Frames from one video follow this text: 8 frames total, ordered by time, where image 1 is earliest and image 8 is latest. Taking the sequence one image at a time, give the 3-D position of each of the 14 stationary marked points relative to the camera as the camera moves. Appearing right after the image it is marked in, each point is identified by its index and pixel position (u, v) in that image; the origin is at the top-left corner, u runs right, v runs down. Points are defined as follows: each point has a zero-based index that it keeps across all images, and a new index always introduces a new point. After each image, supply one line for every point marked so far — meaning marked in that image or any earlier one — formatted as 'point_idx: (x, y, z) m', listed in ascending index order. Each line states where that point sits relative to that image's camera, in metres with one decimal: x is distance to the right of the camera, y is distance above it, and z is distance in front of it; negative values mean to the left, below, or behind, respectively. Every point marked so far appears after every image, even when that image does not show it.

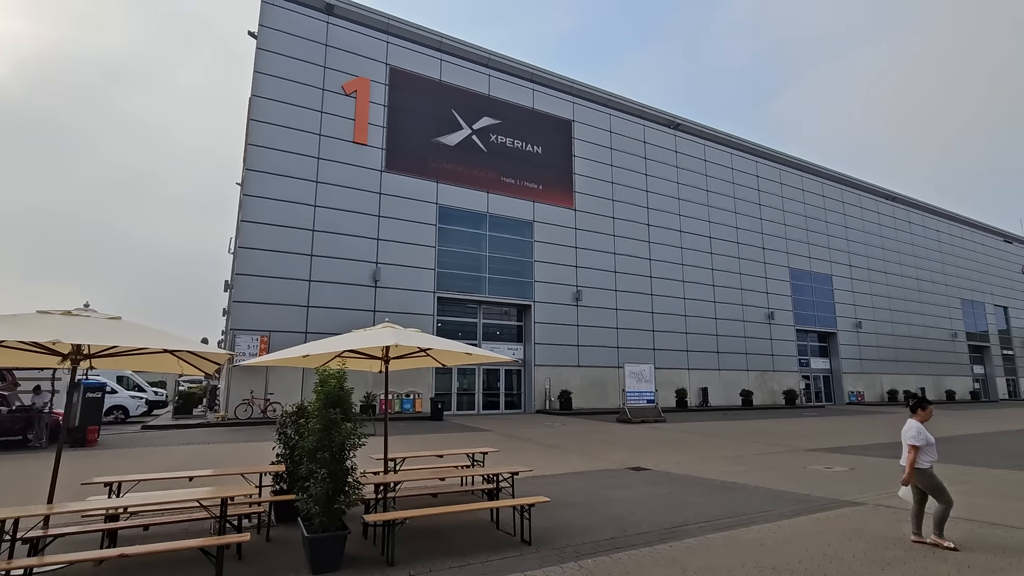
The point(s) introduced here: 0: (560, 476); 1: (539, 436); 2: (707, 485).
0: (+0.9, -3.7, +9.9) m
1: (+0.8, -4.6, +16.0) m
2: (+3.4, -3.4, +8.9) m
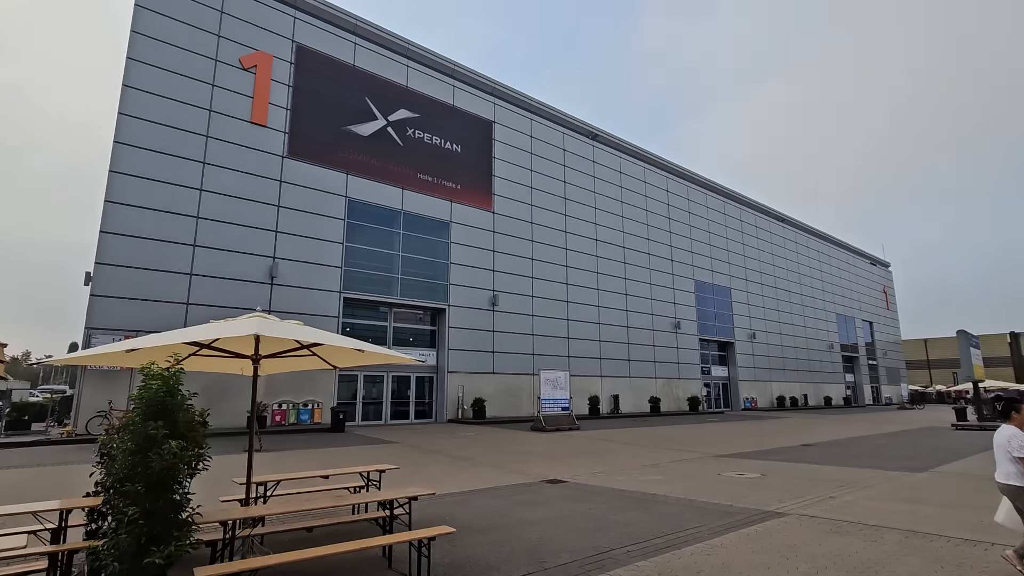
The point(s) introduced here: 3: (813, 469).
0: (-0.8, -3.6, +8.9) m
1: (-1.9, -4.6, +14.9) m
2: (+1.9, -3.4, +8.3) m
3: (+6.7, -4.0, +11.4) m
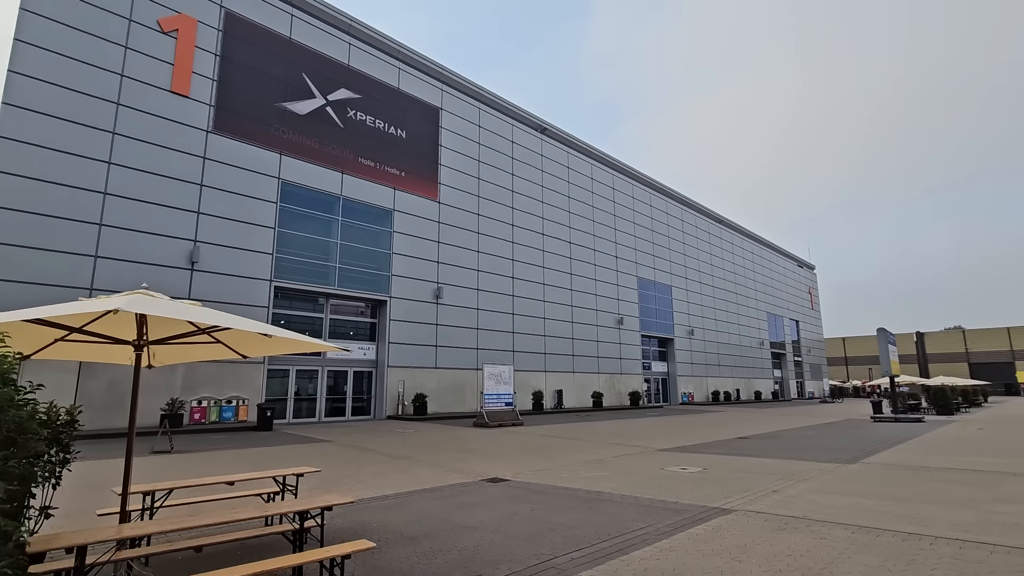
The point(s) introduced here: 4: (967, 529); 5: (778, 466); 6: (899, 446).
0: (-1.8, -3.3, +8.2) m
1: (-3.5, -4.3, +14.0) m
2: (+0.9, -3.2, +7.8) m
3: (+5.3, -3.9, +11.5) m
4: (+5.0, -2.7, +5.7) m
5: (+5.6, -3.8, +10.9) m
6: (+10.9, -4.5, +14.5) m
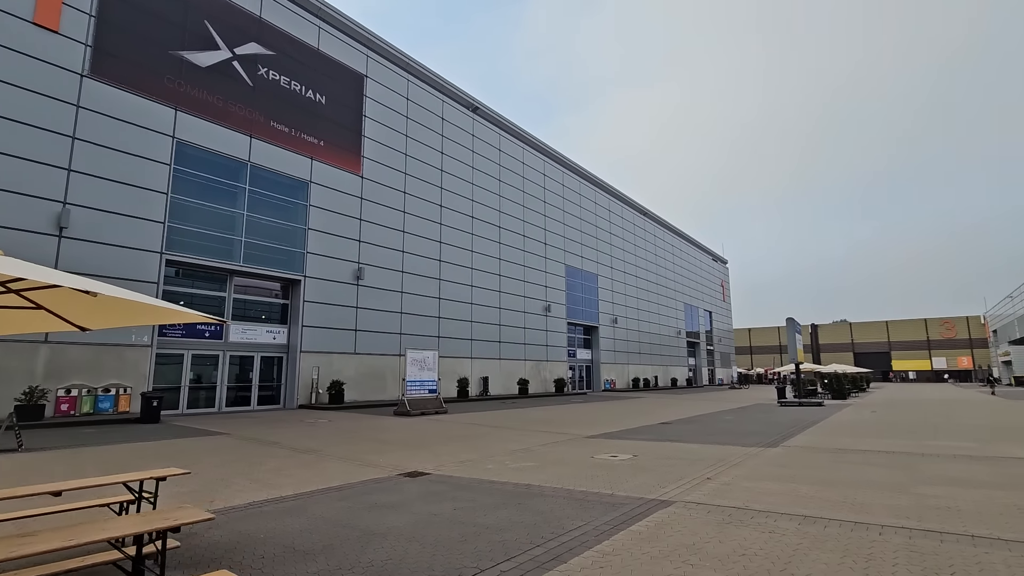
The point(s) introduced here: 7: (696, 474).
0: (-2.9, -2.9, +7.0) m
1: (-5.5, -3.7, +12.6) m
2: (-0.2, -2.8, +7.1) m
3: (+3.7, -3.5, +11.3) m
4: (+4.2, -2.4, +5.5) m
5: (+4.0, -3.4, +10.7) m
6: (+8.7, -4.1, +15.1) m
7: (+2.9, -3.0, +8.2) m
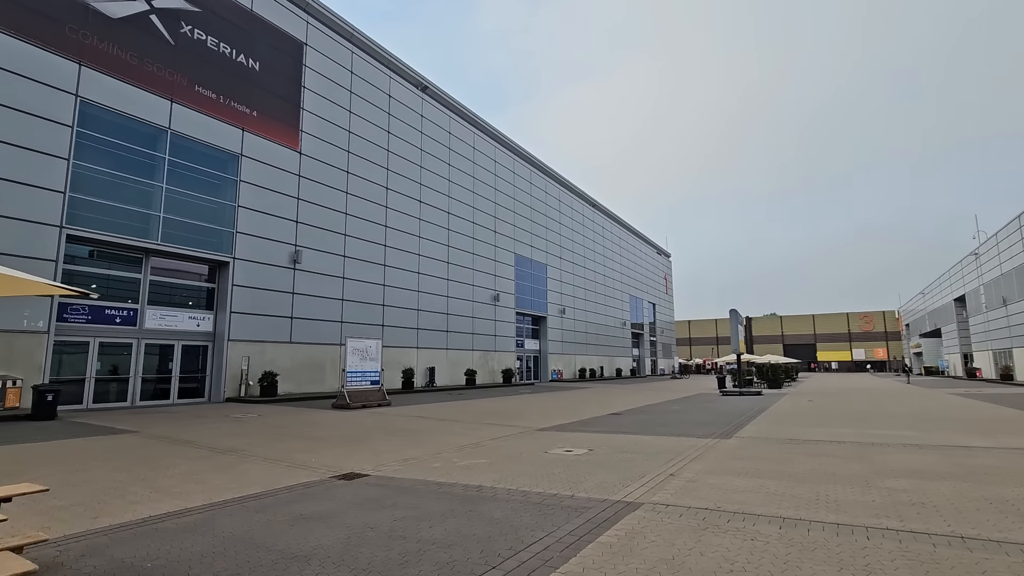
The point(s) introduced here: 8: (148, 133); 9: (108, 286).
0: (-3.5, -2.6, +5.9) m
1: (-6.6, -3.3, +11.2) m
2: (-0.8, -2.6, +6.3) m
3: (+2.6, -3.2, +10.9) m
4: (+3.7, -2.3, +5.1) m
5: (+3.0, -3.1, +10.3) m
6: (+7.2, -3.9, +15.2) m
7: (+2.2, -2.7, +7.7) m
8: (-13.7, +5.8, +19.2) m
9: (-14.4, +0.1, +18.3) m
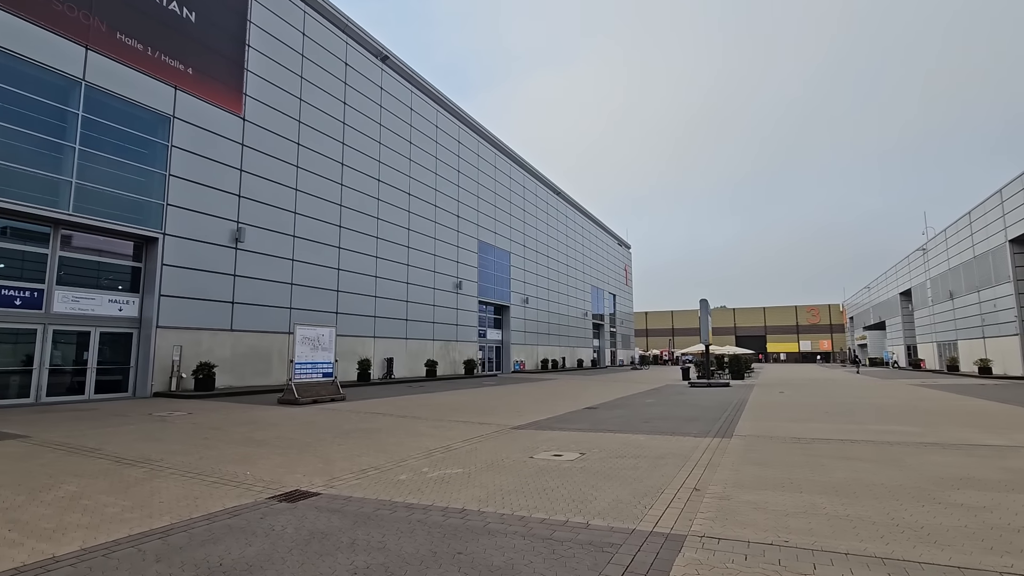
0: (-3.5, -2.2, +4.2) m
1: (-7.0, -2.8, +9.2) m
2: (-0.8, -2.3, +4.7) m
3: (+2.2, -2.9, +9.6) m
4: (+3.8, -2.0, +4.0) m
5: (+2.6, -2.8, +9.1) m
6: (+6.4, -3.5, +14.3) m
7: (+2.0, -2.4, +6.4) m
8: (-14.6, +6.5, +16.4) m
9: (-15.4, +0.8, +15.6) m
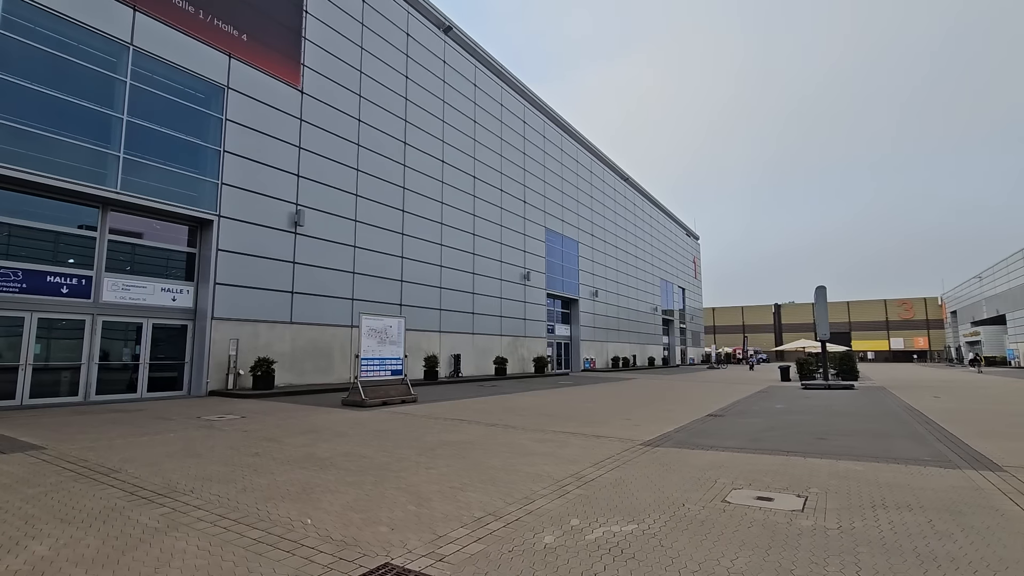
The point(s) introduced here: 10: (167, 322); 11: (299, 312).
0: (-1.9, -1.8, +1.6) m
1: (-5.0, -2.3, +7.0) m
2: (+0.8, -1.8, +1.9) m
3: (+4.2, -2.4, +6.5) m
4: (+5.3, -1.5, +0.7) m
5: (+4.6, -2.3, +5.9) m
6: (+8.9, -2.9, +10.7) m
7: (+3.8, -1.9, +3.3) m
8: (-11.9, +6.9, +14.9) m
9: (-12.7, +1.2, +14.1) m
10: (-11.1, -1.1, +16.6) m
11: (-8.1, -0.9, +19.6) m
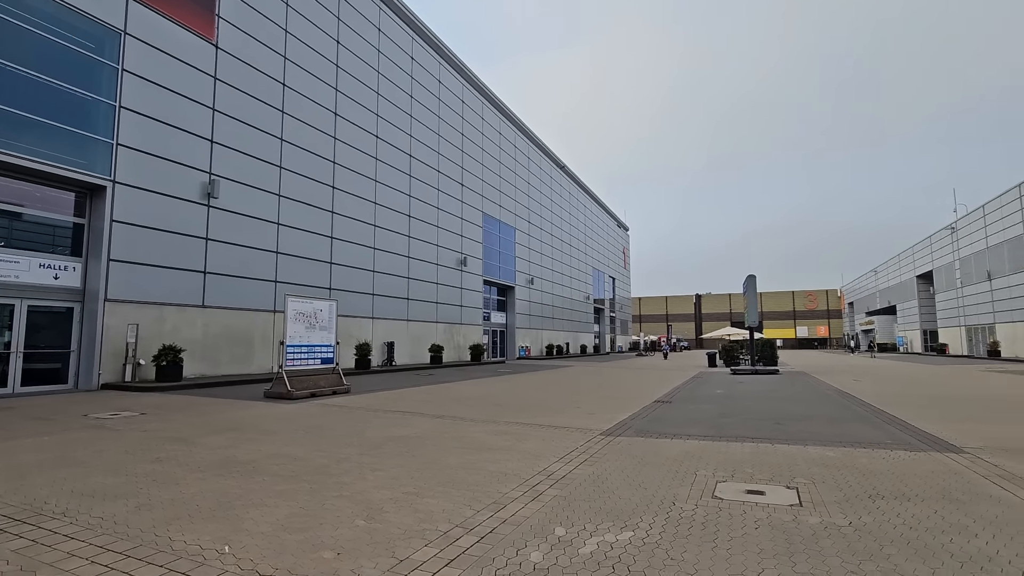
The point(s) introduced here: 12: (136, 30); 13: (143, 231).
0: (-1.6, -1.6, +0.6) m
1: (-5.4, -2.0, +5.5) m
2: (+1.0, -1.6, +1.2) m
3: (+3.8, -2.1, +6.2) m
4: (+5.6, -1.4, +0.6) m
5: (+4.2, -2.0, +5.7) m
6: (+7.8, -2.6, +11.1) m
7: (+3.8, -1.7, +3.0) m
8: (-13.2, +7.5, +12.2) m
9: (-13.9, +1.8, +11.5) m
10: (-12.8, -0.4, +14.1) m
11: (-10.2, -0.3, +17.6) m
12: (-11.5, +7.8, +15.7) m
13: (-11.3, +1.7, +15.7) m
